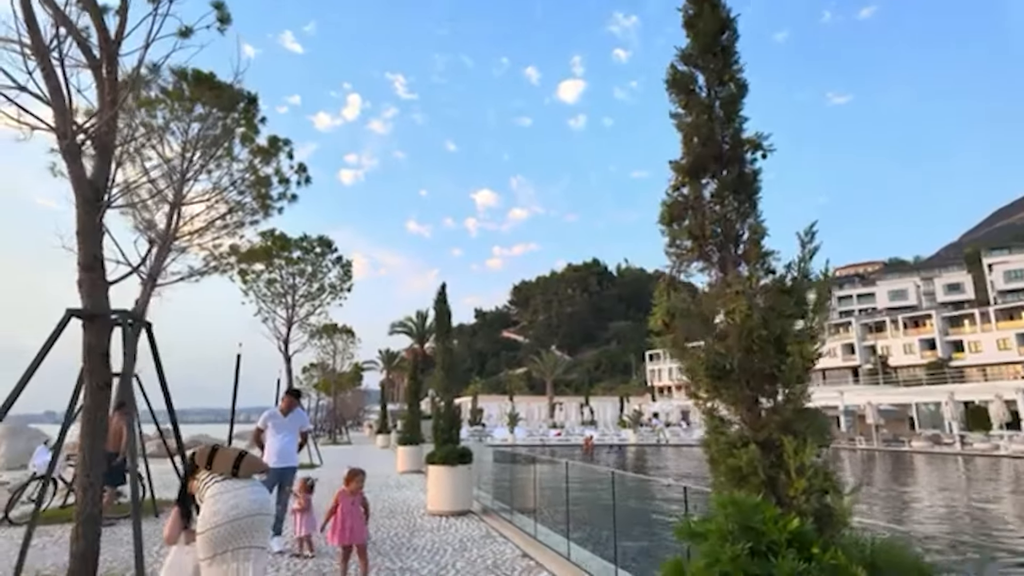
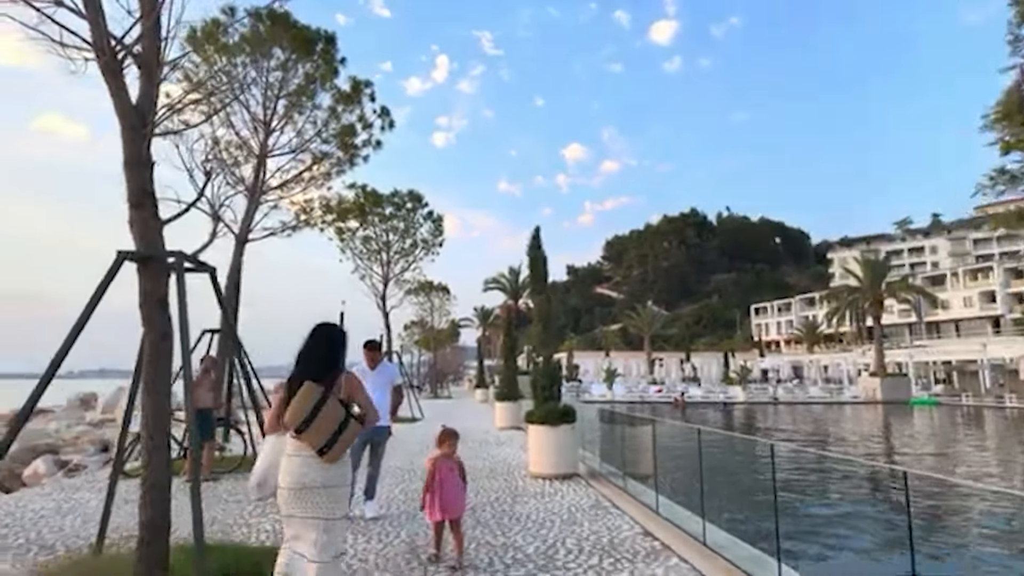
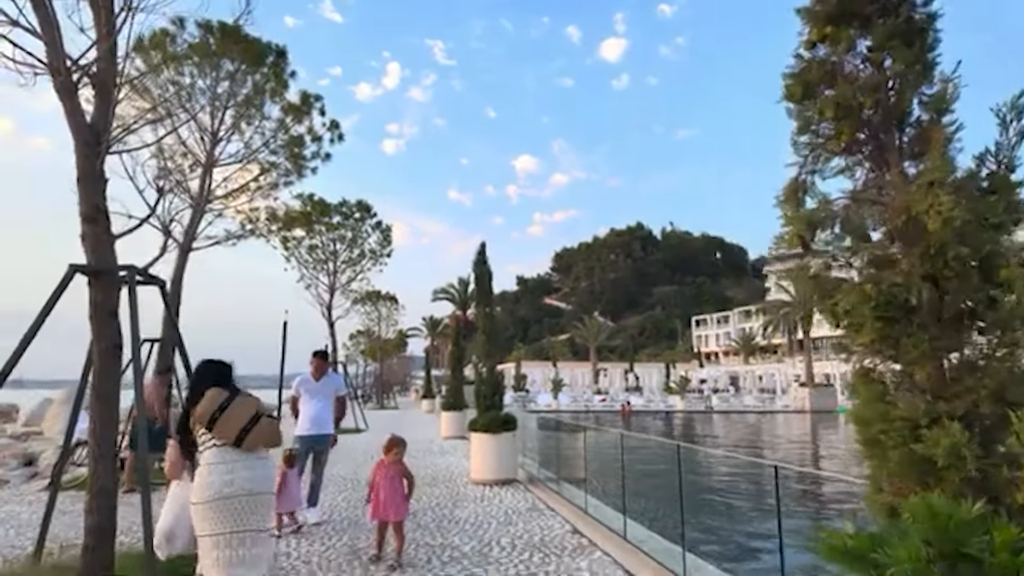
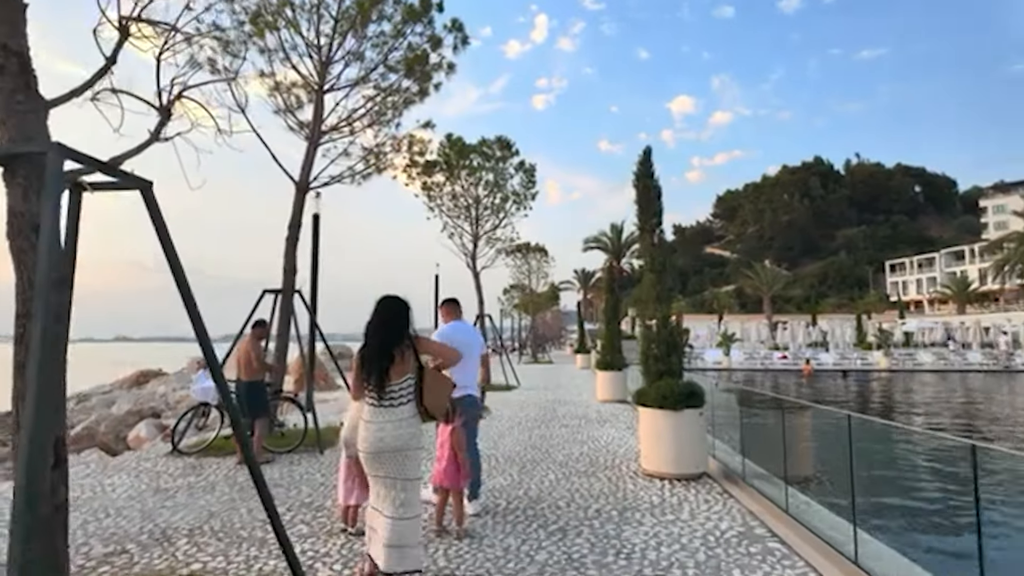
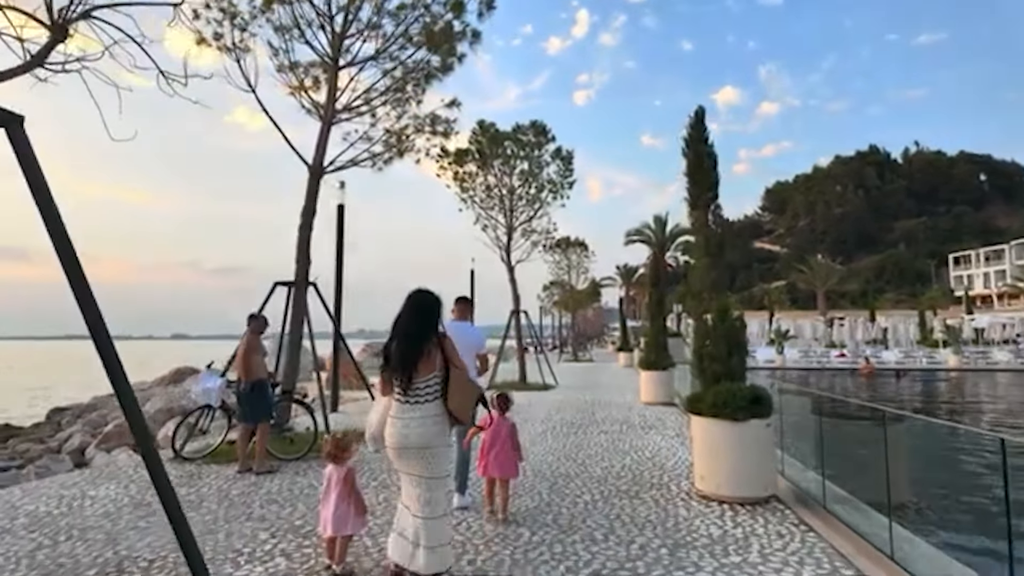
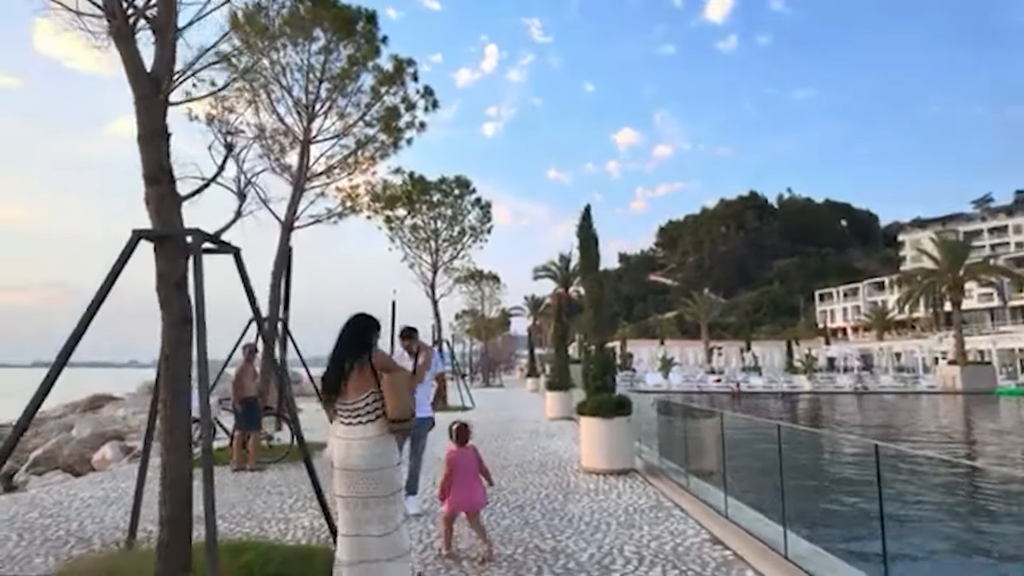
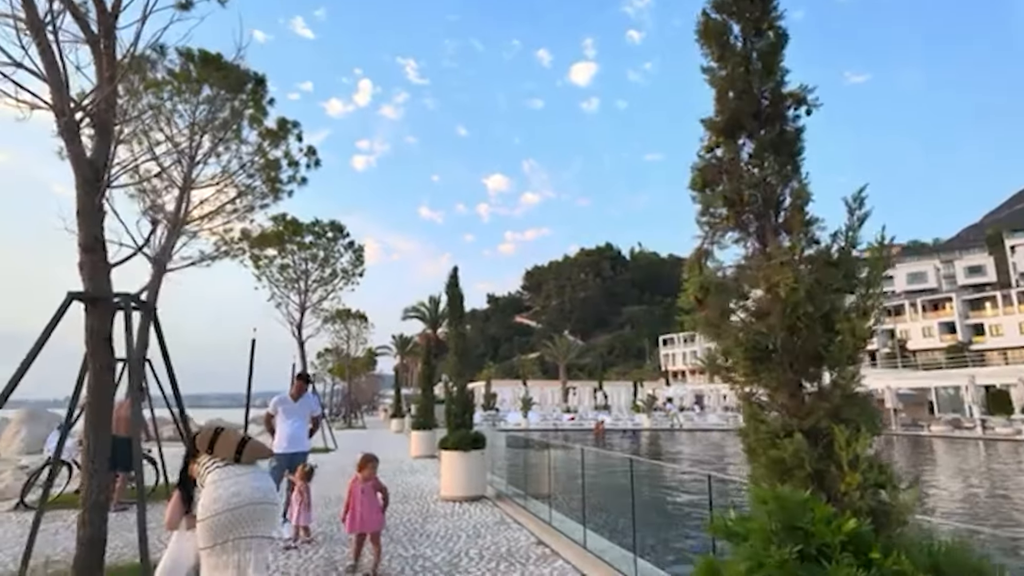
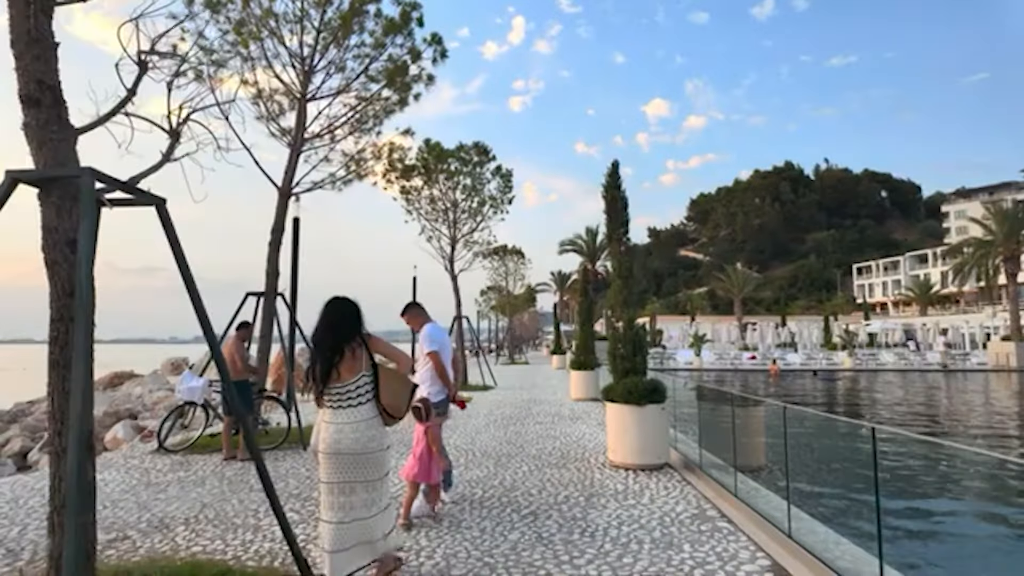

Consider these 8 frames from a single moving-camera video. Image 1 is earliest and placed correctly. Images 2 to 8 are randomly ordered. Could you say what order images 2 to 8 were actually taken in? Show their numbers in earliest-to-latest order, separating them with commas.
7, 3, 2, 6, 8, 4, 5
